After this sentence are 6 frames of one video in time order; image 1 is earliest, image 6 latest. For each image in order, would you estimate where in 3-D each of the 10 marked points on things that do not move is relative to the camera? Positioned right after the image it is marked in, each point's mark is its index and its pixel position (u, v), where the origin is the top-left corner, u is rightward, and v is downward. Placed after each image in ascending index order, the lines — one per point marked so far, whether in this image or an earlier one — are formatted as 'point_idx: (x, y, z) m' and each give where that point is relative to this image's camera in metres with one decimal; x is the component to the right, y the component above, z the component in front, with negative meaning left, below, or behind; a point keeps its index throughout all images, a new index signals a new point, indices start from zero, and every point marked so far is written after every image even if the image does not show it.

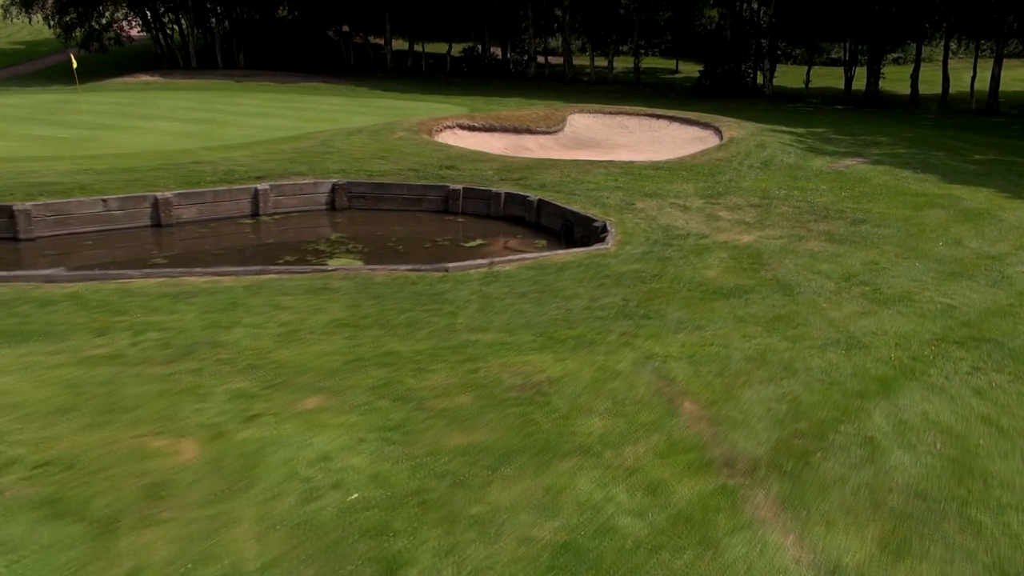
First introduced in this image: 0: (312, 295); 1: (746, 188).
0: (-2.4, -0.1, +9.4) m
1: (+5.1, +2.1, +16.9) m
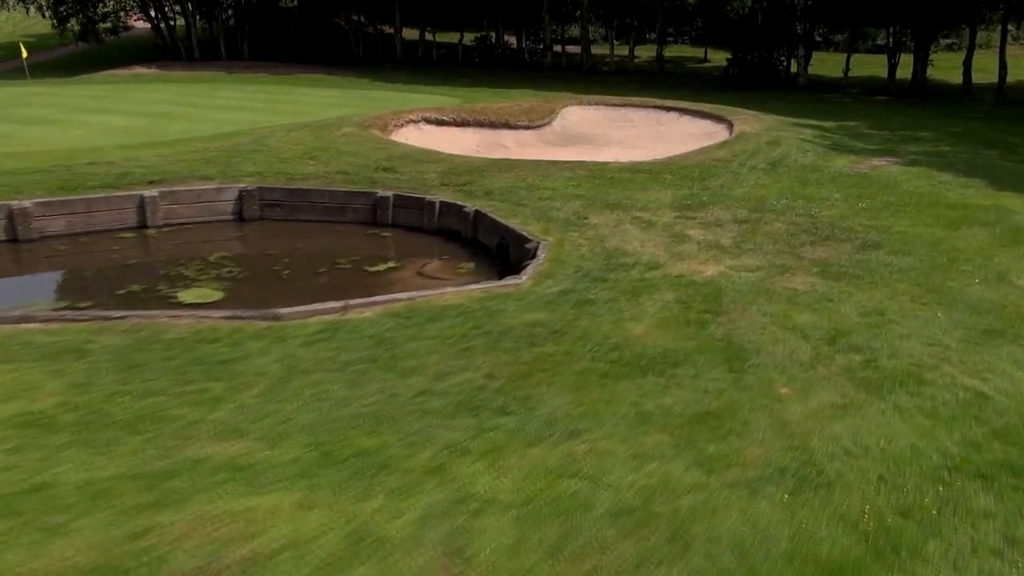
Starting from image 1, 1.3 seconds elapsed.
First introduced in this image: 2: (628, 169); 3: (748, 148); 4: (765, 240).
0: (-4.0, -0.6, +6.6) m
1: (+4.0, +1.6, +13.7) m
2: (+2.3, +2.3, +15.4) m
3: (+5.7, +3.4, +18.7) m
4: (+3.5, +0.7, +10.8) m
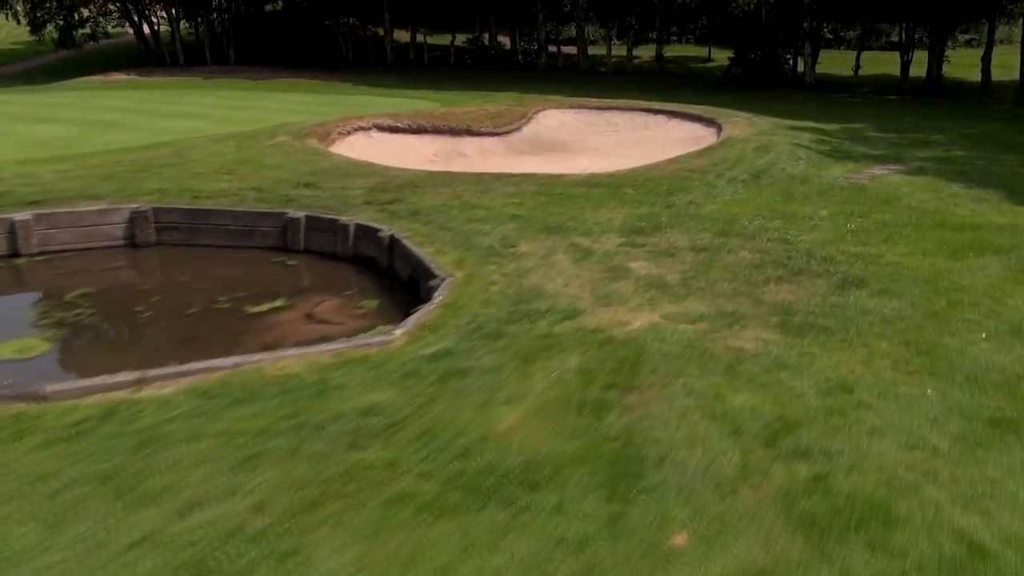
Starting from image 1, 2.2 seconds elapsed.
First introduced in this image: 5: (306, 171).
0: (-5.2, -1.2, +4.7) m
1: (+2.9, +1.1, +11.6) m
2: (+1.2, +1.8, +13.4) m
3: (+4.7, +2.8, +16.6) m
4: (+2.3, +0.1, +8.7) m
5: (-3.8, +2.1, +14.2) m
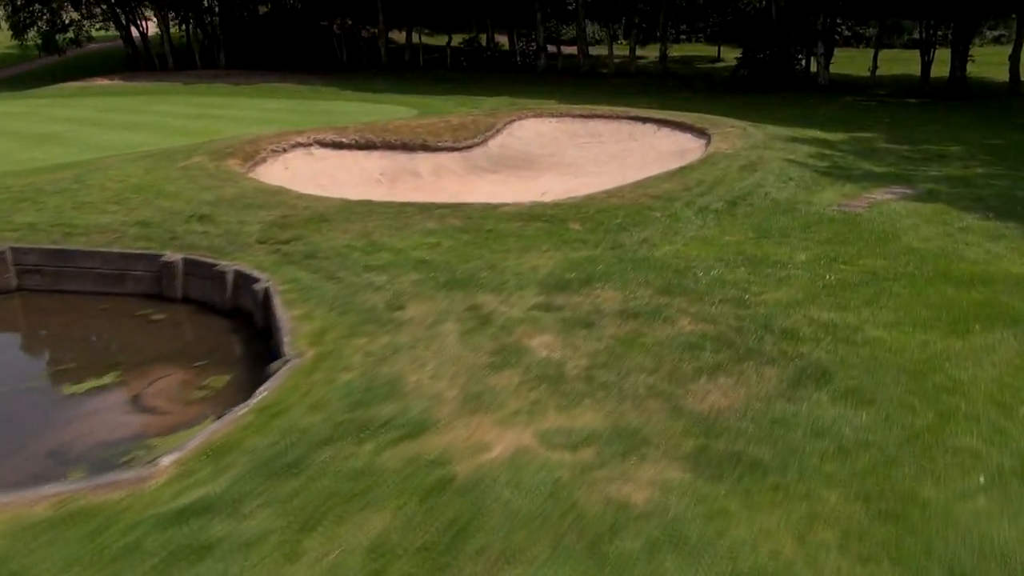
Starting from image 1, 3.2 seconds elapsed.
0: (-6.6, -1.9, +2.9) m
1: (+1.7, +0.3, +9.5) m
2: (+0.1, +1.0, +11.3) m
3: (+3.7, +2.1, +14.4) m
4: (+1.1, -0.6, +6.7) m
5: (-4.8, +1.4, +12.3) m
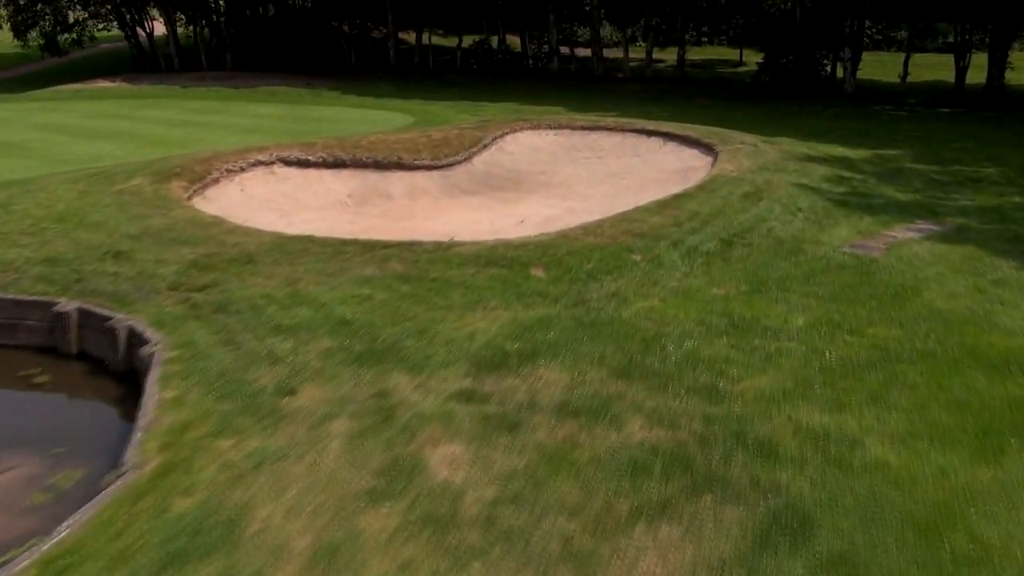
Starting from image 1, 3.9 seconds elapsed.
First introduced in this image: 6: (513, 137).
0: (-7.5, -2.5, +1.6) m
1: (+1.1, -0.4, +7.9) m
2: (-0.5, +0.3, +9.8) m
3: (+3.2, +1.3, +12.8) m
4: (+0.3, -1.3, +5.1) m
5: (-5.4, +0.8, +10.9) m
6: (0.0, +3.8, +19.5) m
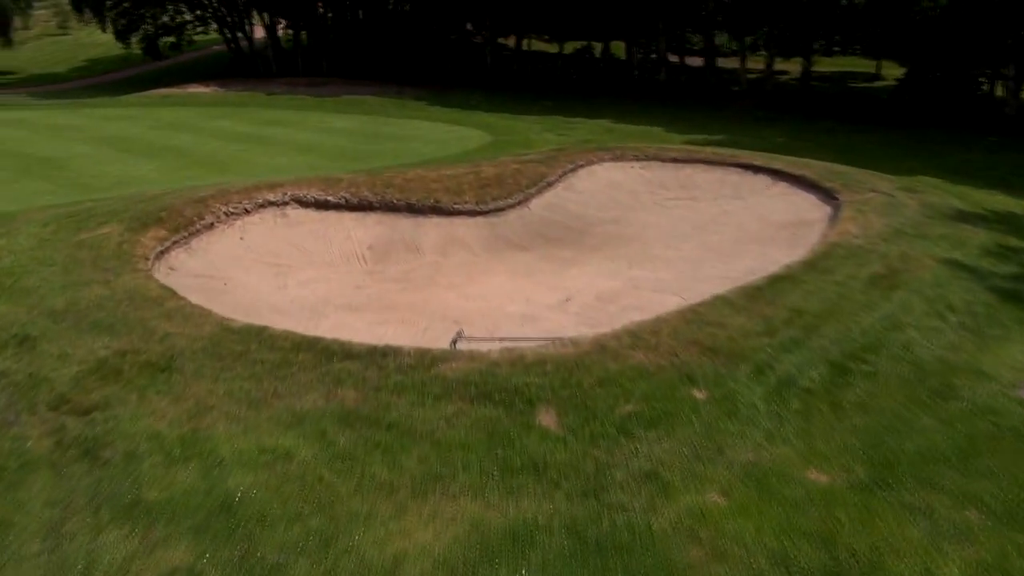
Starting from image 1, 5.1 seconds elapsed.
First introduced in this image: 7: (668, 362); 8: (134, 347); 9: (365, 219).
0: (-8.7, -3.4, -0.2) m
1: (+0.8, -1.7, +4.9) m
2: (-0.4, -0.9, +6.9) m
3: (+3.7, -0.1, +9.3) m
4: (-0.4, -2.6, +2.2) m
5: (-5.1, -0.2, +8.7) m
6: (+1.6, +2.5, +16.5) m
7: (+1.5, -0.7, +7.6) m
8: (-3.7, -0.6, +7.8) m
9: (-2.4, +1.1, +12.9) m
